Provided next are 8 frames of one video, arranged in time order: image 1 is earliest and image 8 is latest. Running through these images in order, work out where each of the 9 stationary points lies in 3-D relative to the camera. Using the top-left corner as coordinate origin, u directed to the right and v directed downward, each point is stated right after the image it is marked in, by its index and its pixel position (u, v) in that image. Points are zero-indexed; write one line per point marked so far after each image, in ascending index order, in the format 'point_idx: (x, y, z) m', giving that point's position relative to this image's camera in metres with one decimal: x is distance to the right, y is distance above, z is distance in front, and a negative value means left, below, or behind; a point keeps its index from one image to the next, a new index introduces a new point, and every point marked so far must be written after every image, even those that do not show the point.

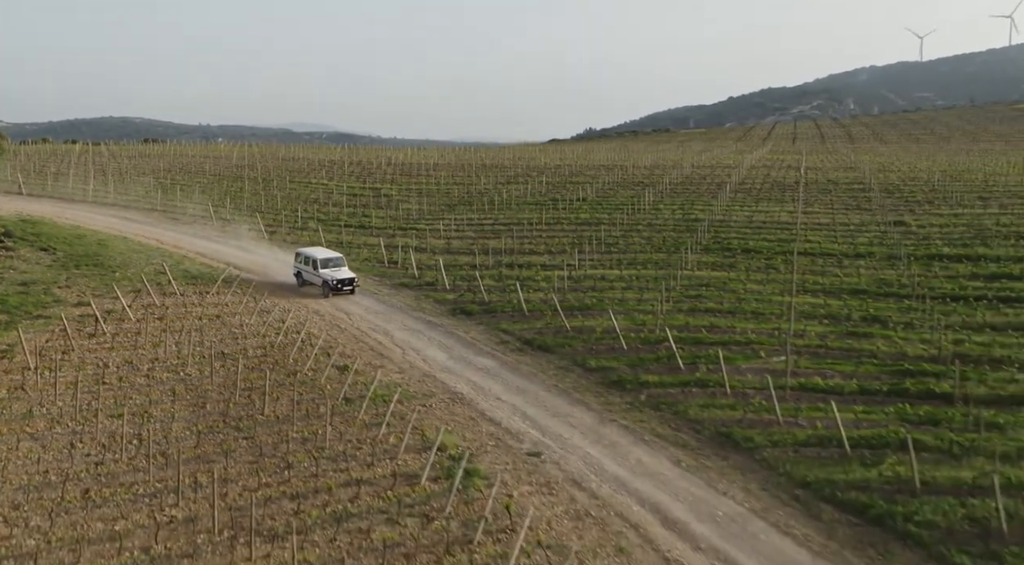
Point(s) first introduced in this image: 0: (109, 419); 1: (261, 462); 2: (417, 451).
0: (-8.6, -2.8, +19.6) m
1: (-4.7, -3.5, +17.6) m
2: (-1.9, -3.5, +18.7) m
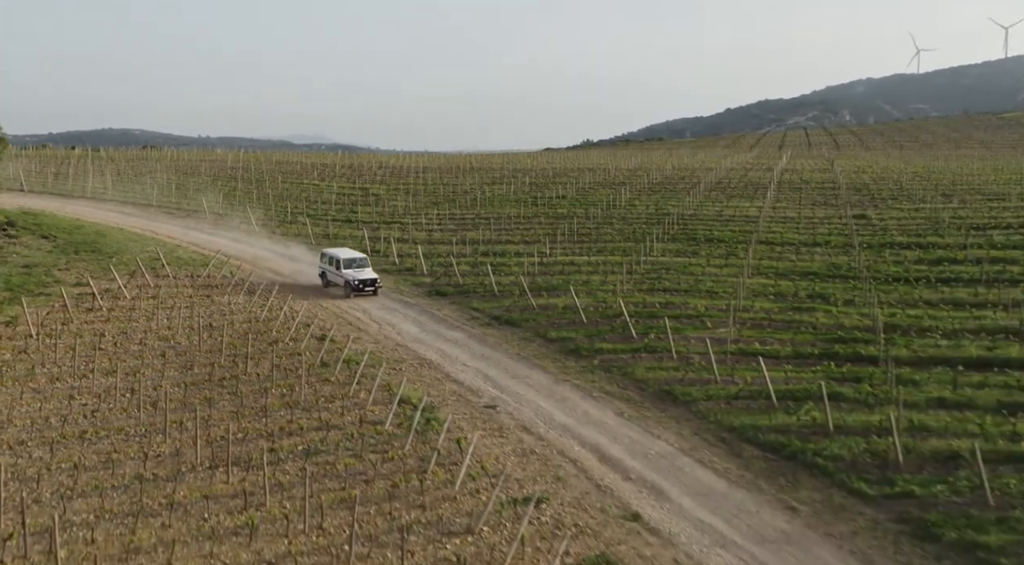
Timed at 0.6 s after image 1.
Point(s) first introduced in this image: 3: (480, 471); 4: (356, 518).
0: (-9.6, -2.1, +21.5) m
1: (-5.7, -2.7, +19.6) m
2: (-2.8, -2.7, +20.6) m
3: (-0.5, -3.5, +17.0) m
4: (-2.4, -3.8, +14.6) m
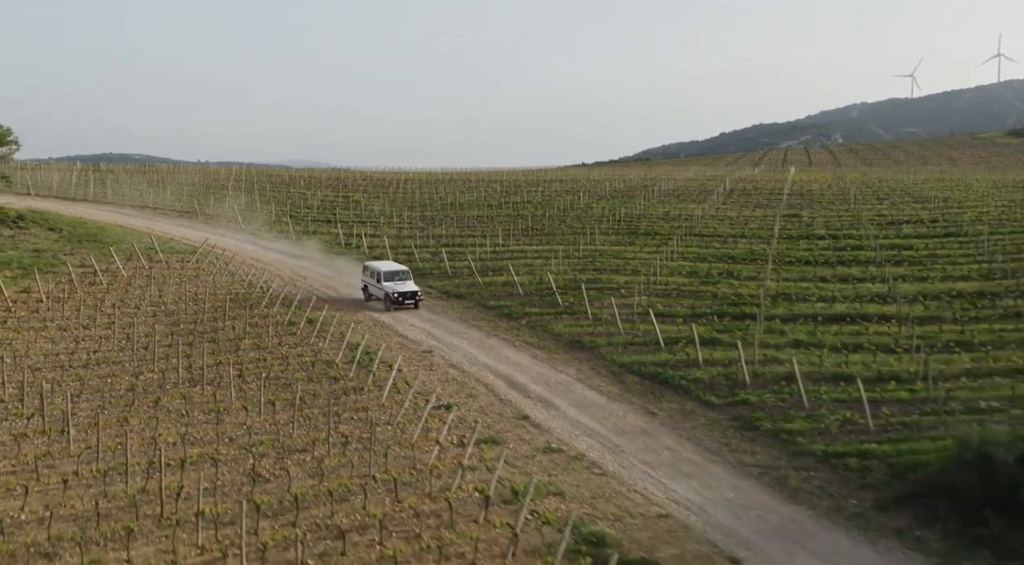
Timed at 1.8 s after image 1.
0: (-11.4, -1.2, +25.7) m
1: (-7.6, -1.8, +23.8) m
2: (-4.7, -1.8, +24.8) m
3: (-2.4, -2.5, +21.2) m
4: (-4.3, -2.7, +18.7) m
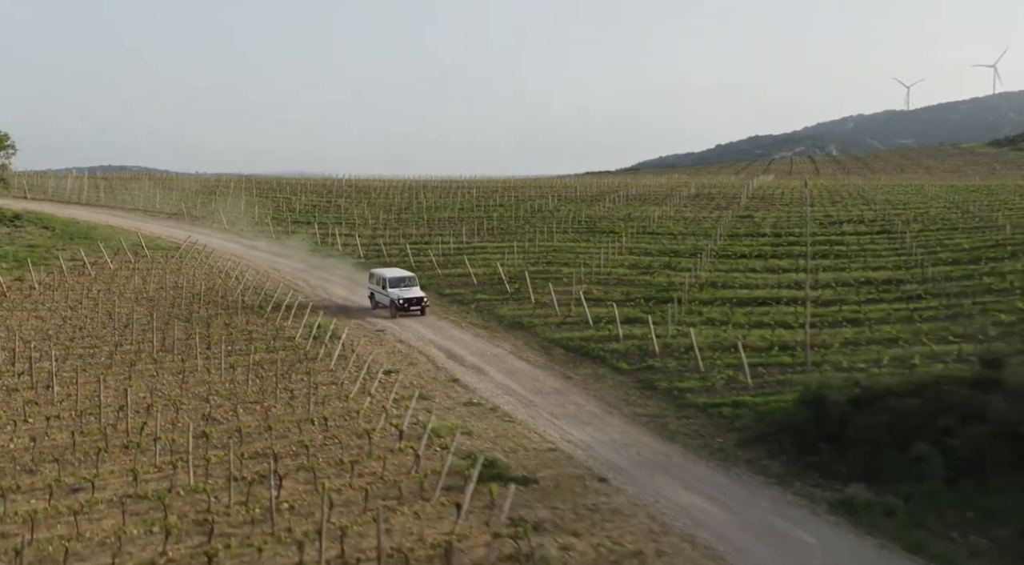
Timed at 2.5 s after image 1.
0: (-13.2, -0.8, +28.5) m
1: (-9.3, -1.3, +26.6) m
2: (-6.4, -1.3, +27.6) m
3: (-4.1, -2.0, +24.0) m
4: (-6.0, -2.2, +21.5) m
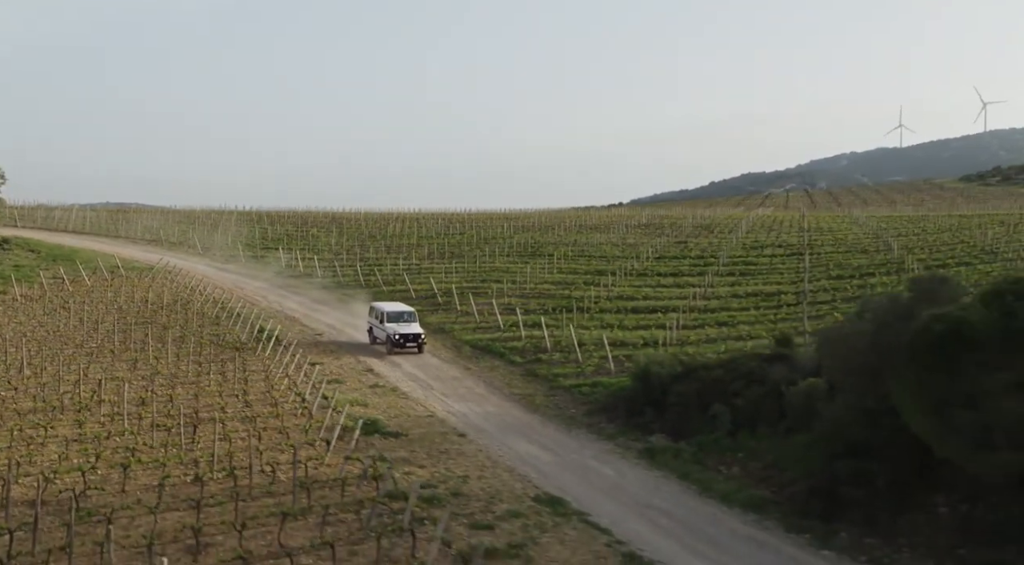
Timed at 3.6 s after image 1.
0: (-15.9, -1.1, +32.5) m
1: (-12.0, -1.6, +30.5) m
2: (-9.1, -1.6, +31.6) m
3: (-6.8, -2.1, +28.0) m
4: (-8.7, -2.2, +25.5) m
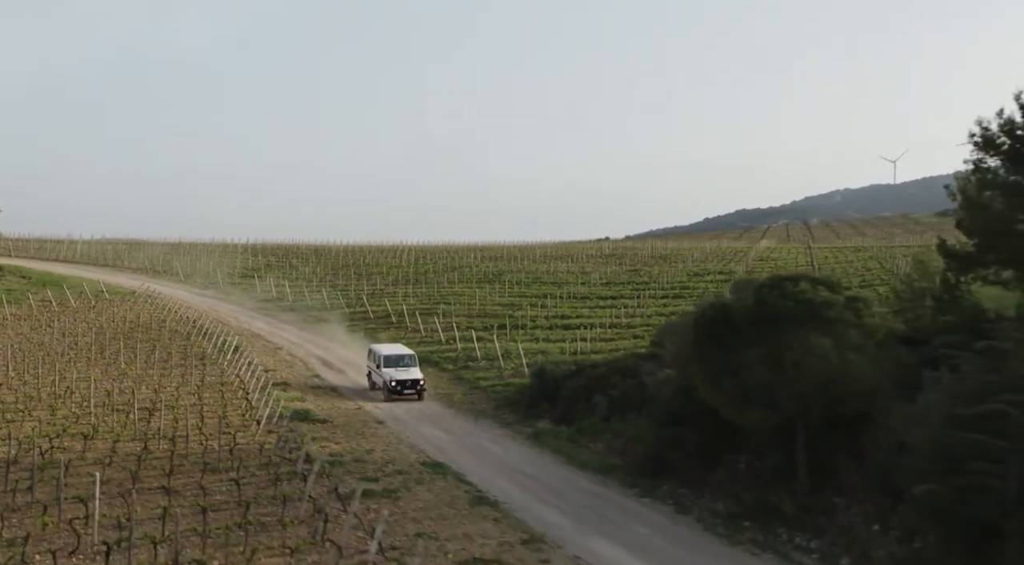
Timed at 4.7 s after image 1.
0: (-18.2, -1.9, +36.0) m
1: (-14.3, -2.3, +34.0) m
2: (-11.5, -2.4, +35.1) m
3: (-9.1, -2.7, +31.5) m
4: (-11.0, -2.7, +29.0) m
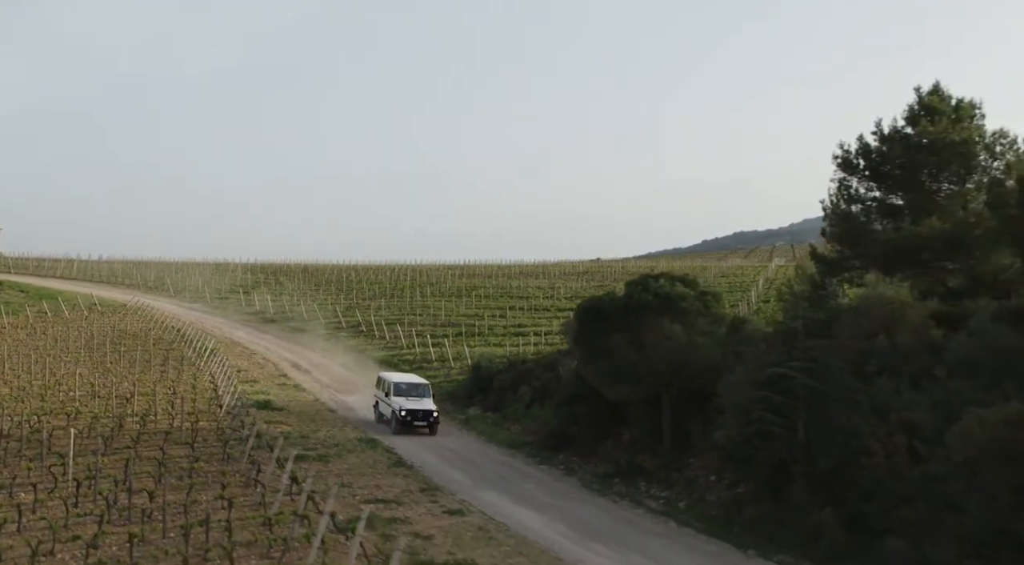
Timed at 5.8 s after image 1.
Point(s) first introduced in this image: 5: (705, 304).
0: (-20.1, -2.4, +39.2) m
1: (-16.2, -2.7, +37.2) m
2: (-13.3, -2.8, +38.3) m
3: (-11.0, -3.0, +34.6) m
4: (-12.9, -3.0, +32.1) m
5: (+4.0, -0.4, +18.9) m
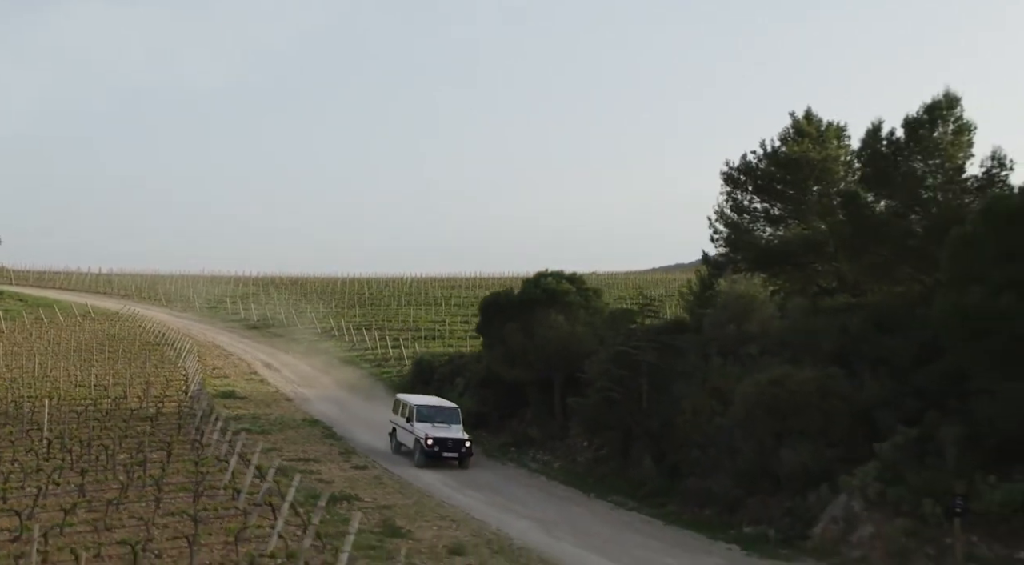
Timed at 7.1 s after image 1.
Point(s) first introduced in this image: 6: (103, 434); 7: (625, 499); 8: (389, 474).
0: (-22.1, -2.7, +42.7) m
1: (-18.2, -3.0, +40.7) m
2: (-15.3, -3.1, +41.7) m
3: (-13.1, -3.3, +38.0) m
4: (-15.0, -3.2, +35.6) m
5: (+1.8, -0.4, +22.3) m
6: (-9.0, -3.3, +20.0) m
7: (+2.2, -4.1, +17.3) m
8: (-2.5, -3.9, +18.7) m
